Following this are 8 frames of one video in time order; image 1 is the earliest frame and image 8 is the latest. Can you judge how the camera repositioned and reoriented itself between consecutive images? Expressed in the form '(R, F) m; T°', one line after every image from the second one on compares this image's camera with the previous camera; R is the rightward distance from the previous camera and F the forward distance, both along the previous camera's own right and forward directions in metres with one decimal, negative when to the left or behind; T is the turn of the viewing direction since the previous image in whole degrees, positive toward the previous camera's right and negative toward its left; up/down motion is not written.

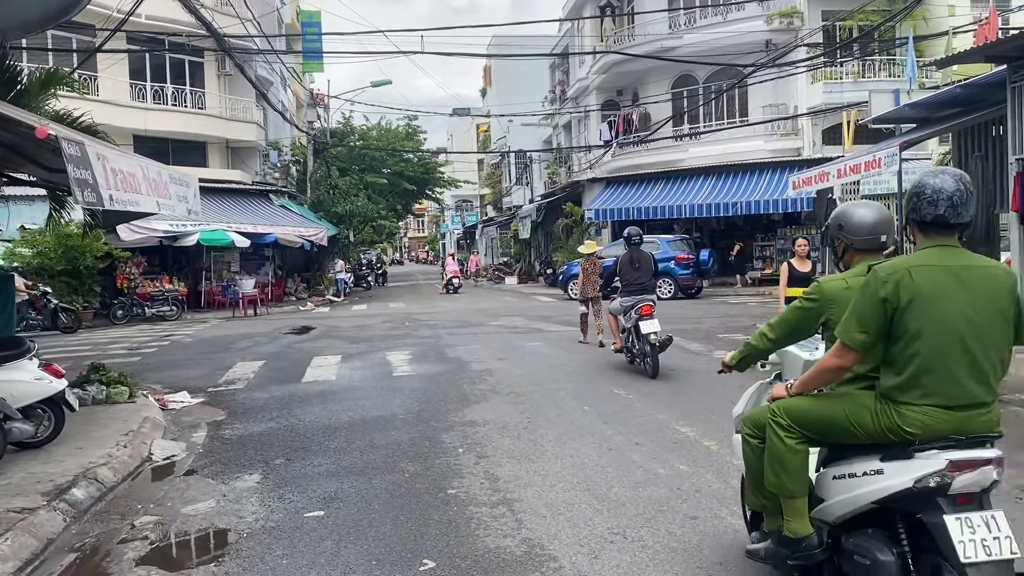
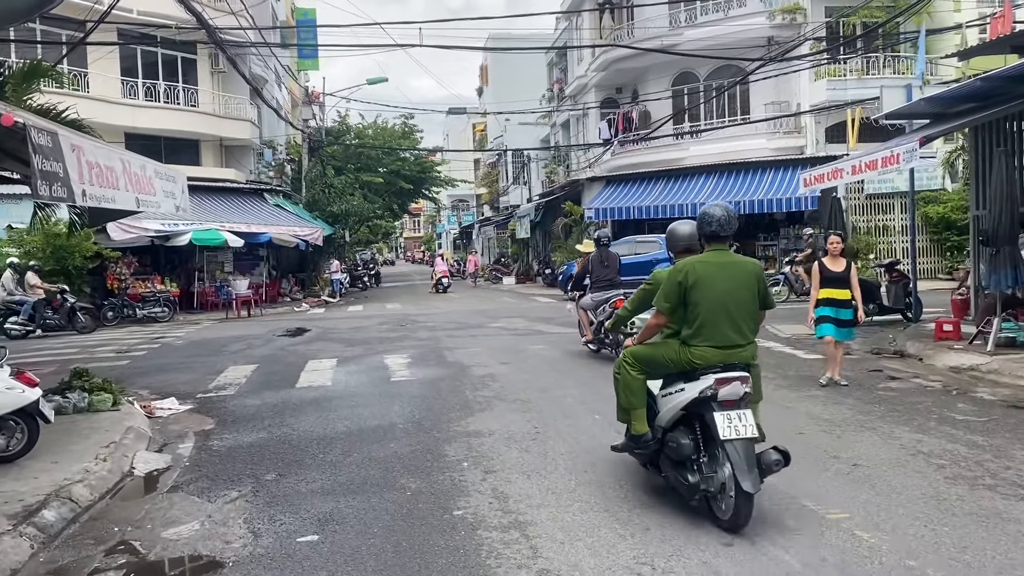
(-0.1, +0.4) m; 0°
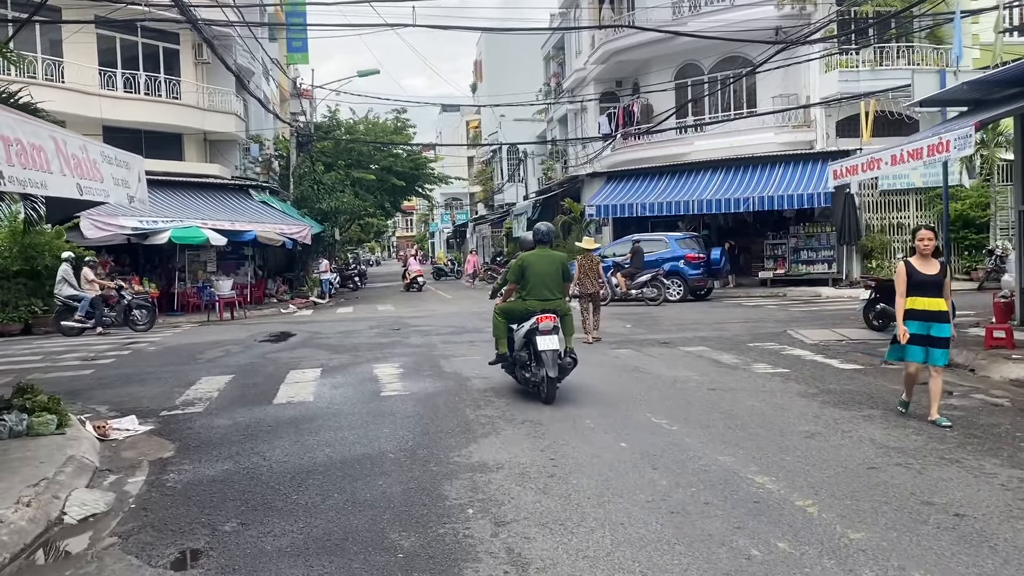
(-0.1, +1.0) m; 0°
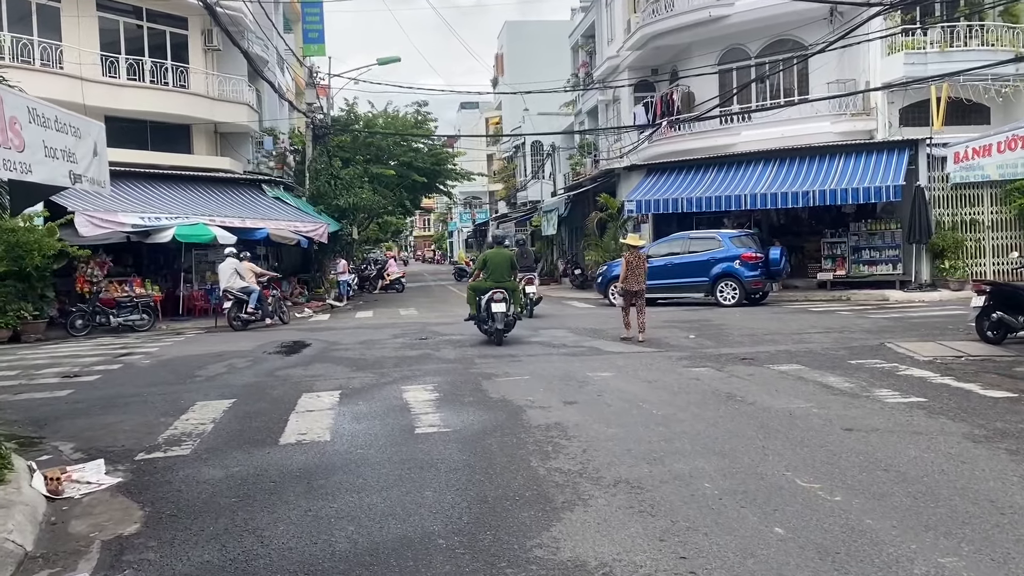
(-0.4, +1.8) m; -1°
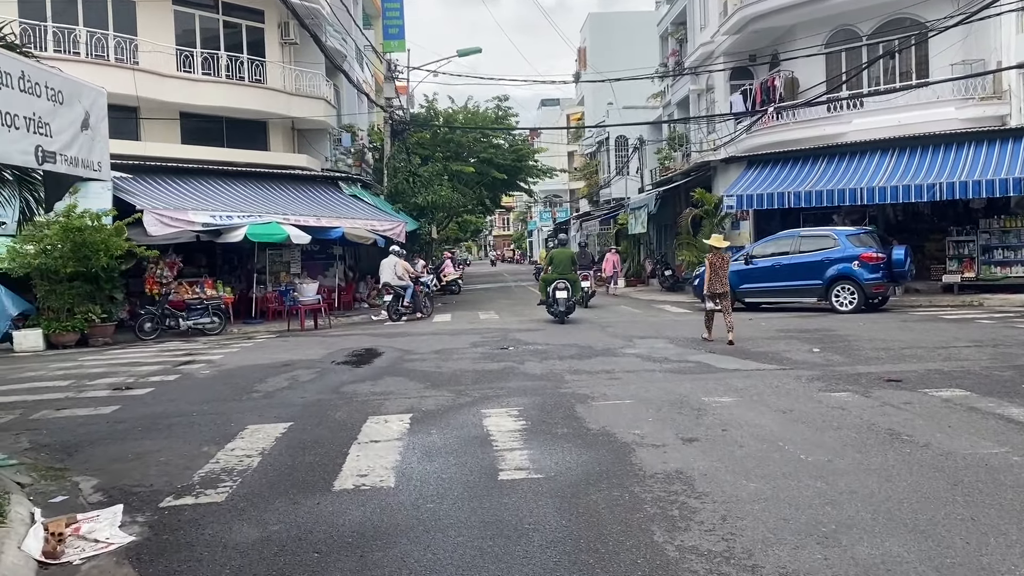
(-0.2, +1.3) m; -5°
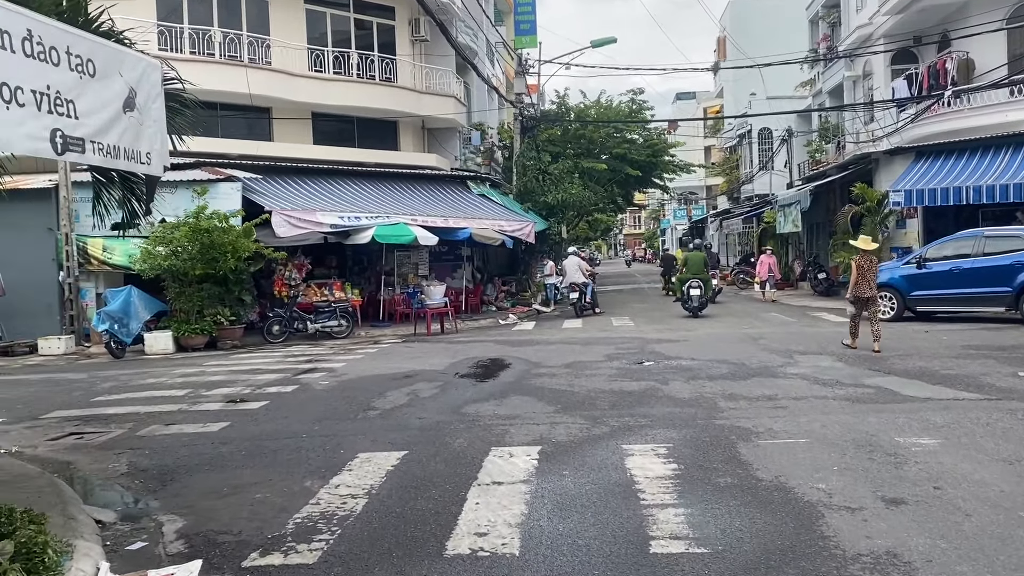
(-0.1, +1.1) m; -8°
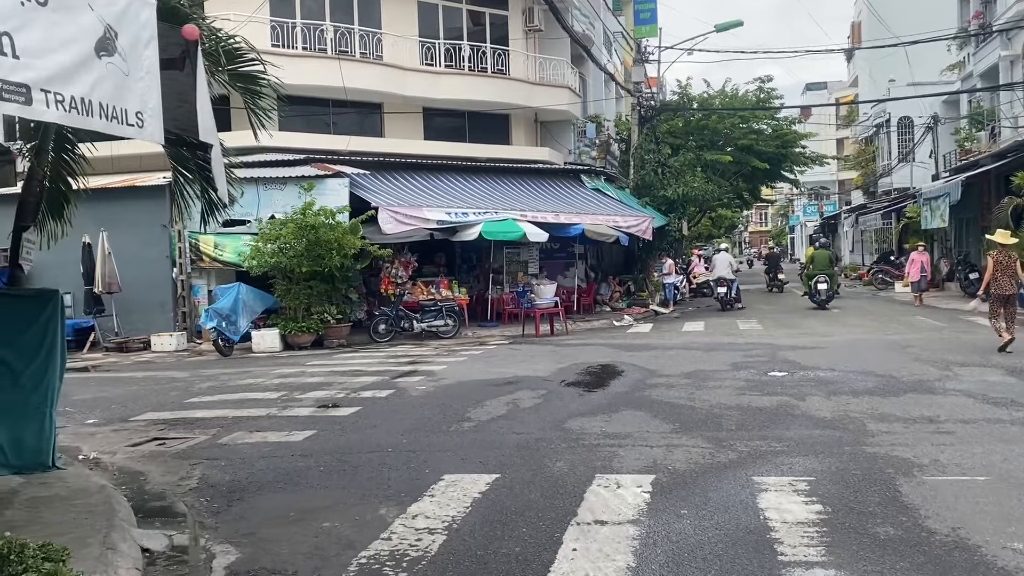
(+0.1, +0.9) m; -8°
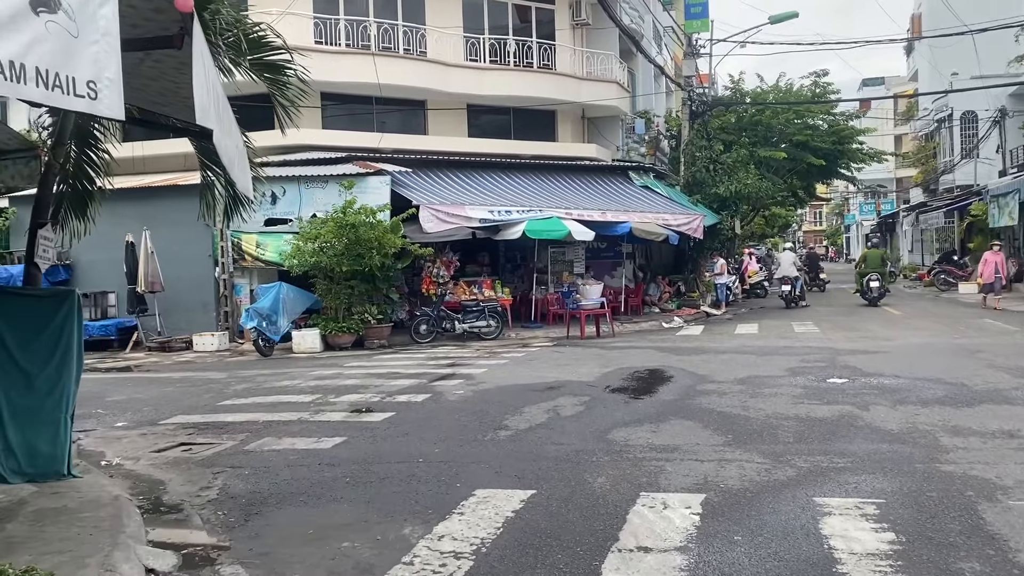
(+0.1, +0.4) m; -3°
